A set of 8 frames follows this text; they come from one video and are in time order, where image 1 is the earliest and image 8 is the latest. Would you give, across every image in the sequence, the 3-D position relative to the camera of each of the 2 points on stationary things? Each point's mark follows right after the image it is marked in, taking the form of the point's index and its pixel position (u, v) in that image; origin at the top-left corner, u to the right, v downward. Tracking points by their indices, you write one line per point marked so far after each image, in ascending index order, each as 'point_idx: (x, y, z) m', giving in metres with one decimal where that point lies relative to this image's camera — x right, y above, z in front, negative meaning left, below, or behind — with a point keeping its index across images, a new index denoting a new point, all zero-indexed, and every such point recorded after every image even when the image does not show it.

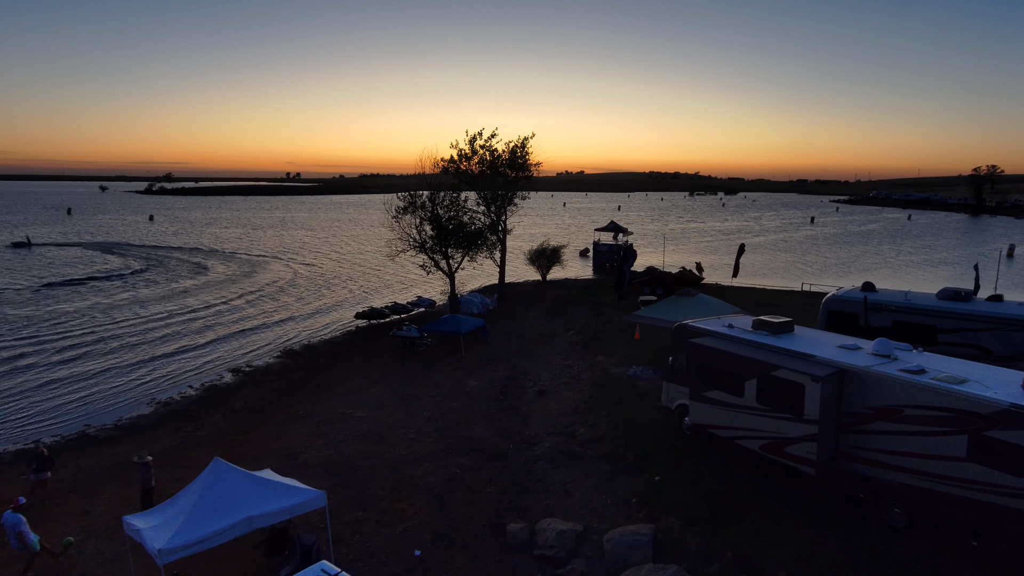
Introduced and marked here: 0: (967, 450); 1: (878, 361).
0: (+6.7, -2.4, +9.4) m
1: (+6.3, -1.3, +11.1) m
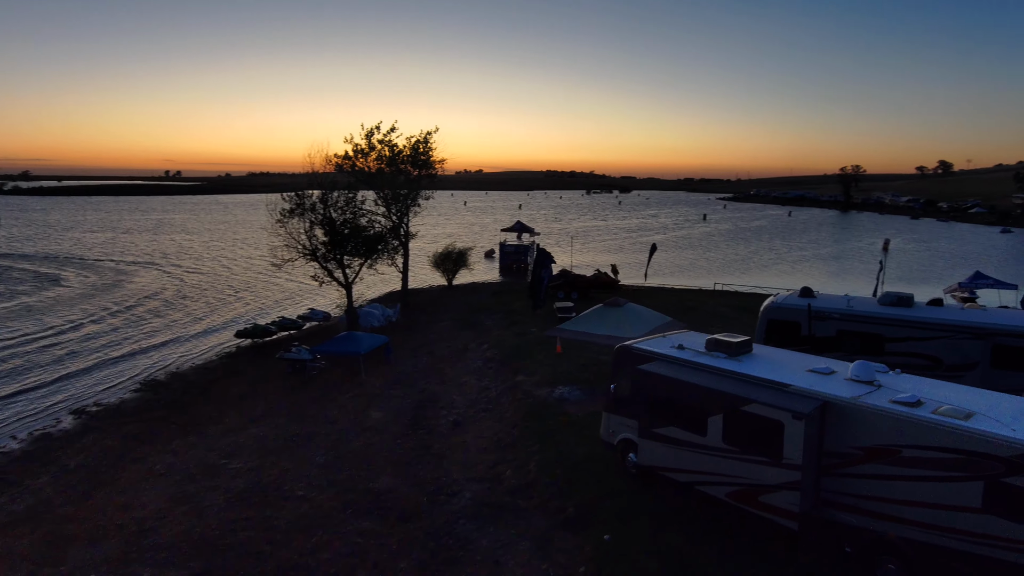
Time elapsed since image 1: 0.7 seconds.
0: (+5.8, -2.6, +7.9) m
1: (+5.1, -1.5, +9.4) m
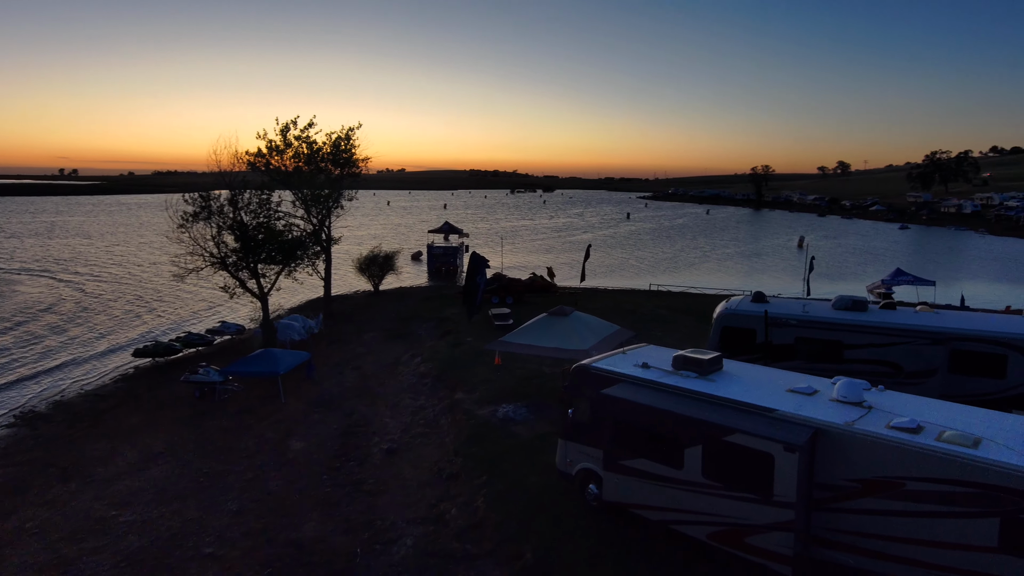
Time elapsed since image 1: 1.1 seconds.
0: (+5.3, -2.7, +7.0) m
1: (+4.5, -1.6, +8.5) m
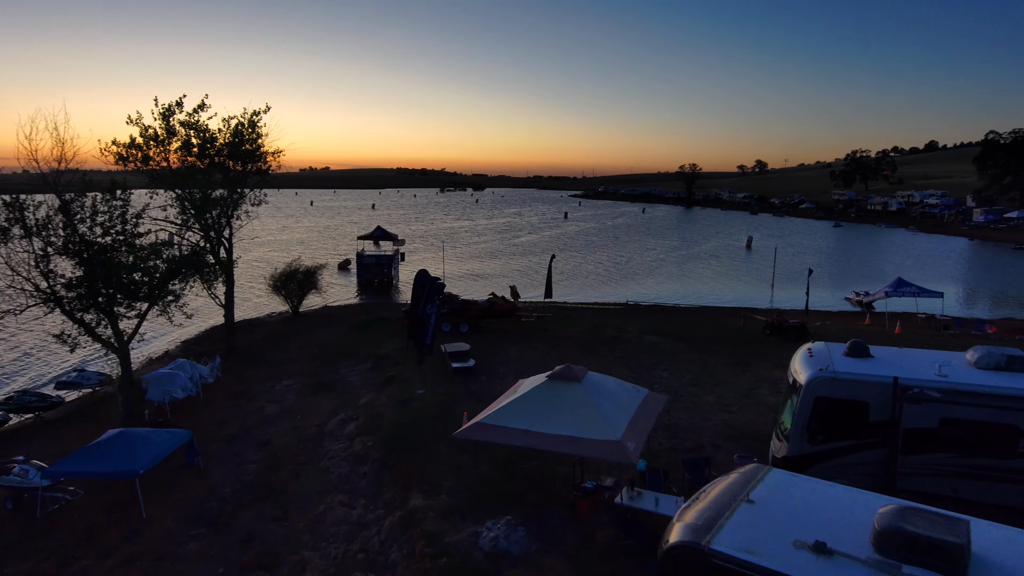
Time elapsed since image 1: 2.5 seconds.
0: (+6.1, -3.6, +2.1) m
1: (+5.1, -2.5, +3.5) m
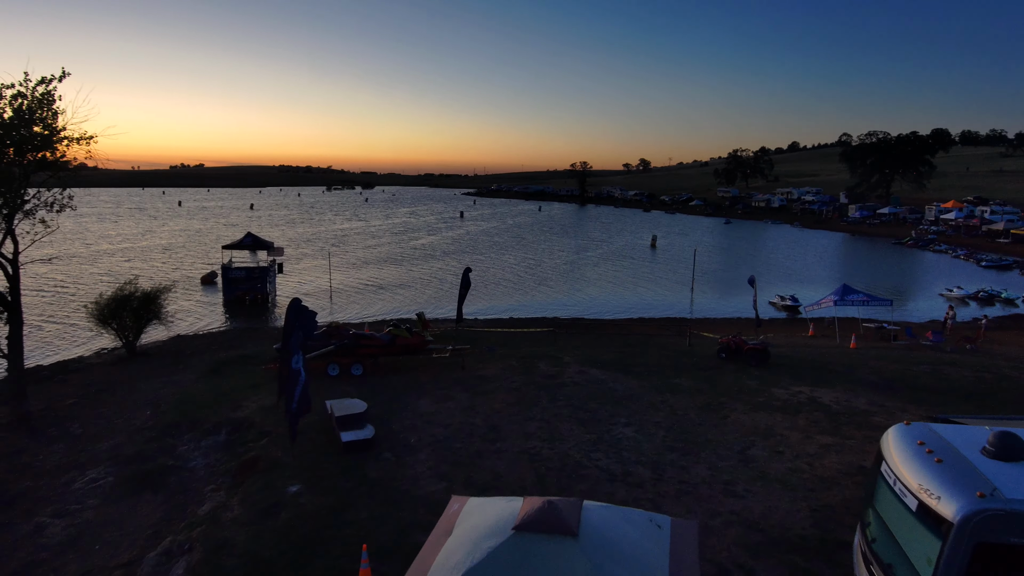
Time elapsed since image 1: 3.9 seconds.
0: (+7.0, -4.2, -1.8) m
1: (+5.7, -3.1, -0.6) m
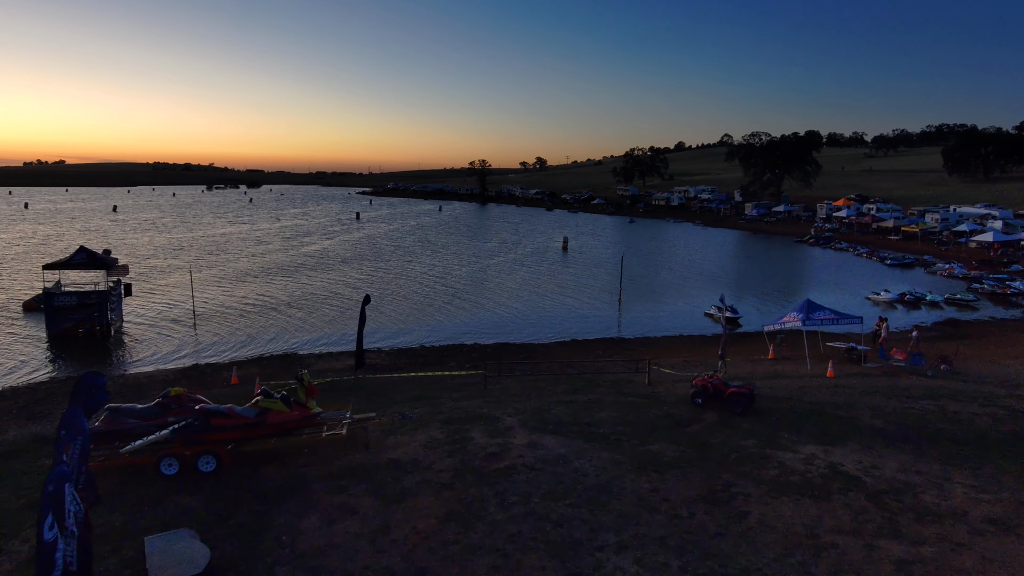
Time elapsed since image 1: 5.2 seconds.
0: (+8.5, -4.9, -5.6) m
1: (+7.1, -3.9, -4.7) m
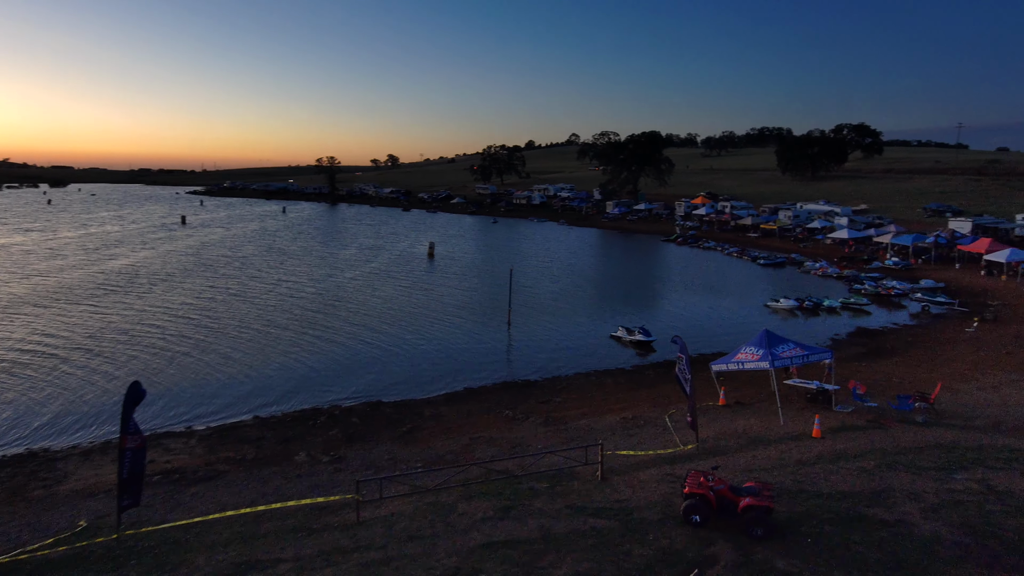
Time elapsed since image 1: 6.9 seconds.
0: (+11.7, -5.8, -10.0) m
1: (+10.0, -4.8, -9.4) m
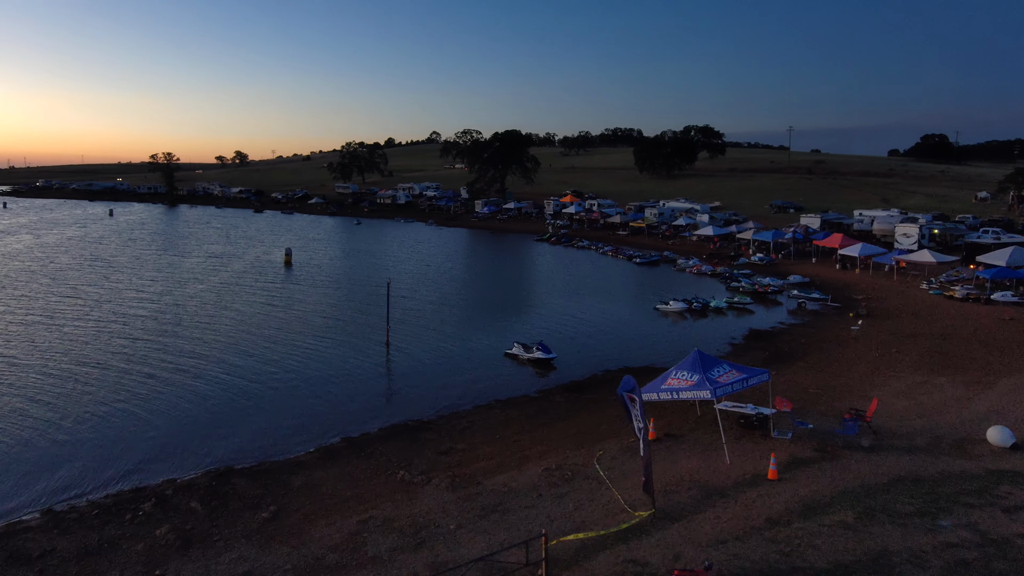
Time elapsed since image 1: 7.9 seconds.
0: (+15.1, -6.0, -10.7) m
1: (+13.3, -5.1, -10.5) m
